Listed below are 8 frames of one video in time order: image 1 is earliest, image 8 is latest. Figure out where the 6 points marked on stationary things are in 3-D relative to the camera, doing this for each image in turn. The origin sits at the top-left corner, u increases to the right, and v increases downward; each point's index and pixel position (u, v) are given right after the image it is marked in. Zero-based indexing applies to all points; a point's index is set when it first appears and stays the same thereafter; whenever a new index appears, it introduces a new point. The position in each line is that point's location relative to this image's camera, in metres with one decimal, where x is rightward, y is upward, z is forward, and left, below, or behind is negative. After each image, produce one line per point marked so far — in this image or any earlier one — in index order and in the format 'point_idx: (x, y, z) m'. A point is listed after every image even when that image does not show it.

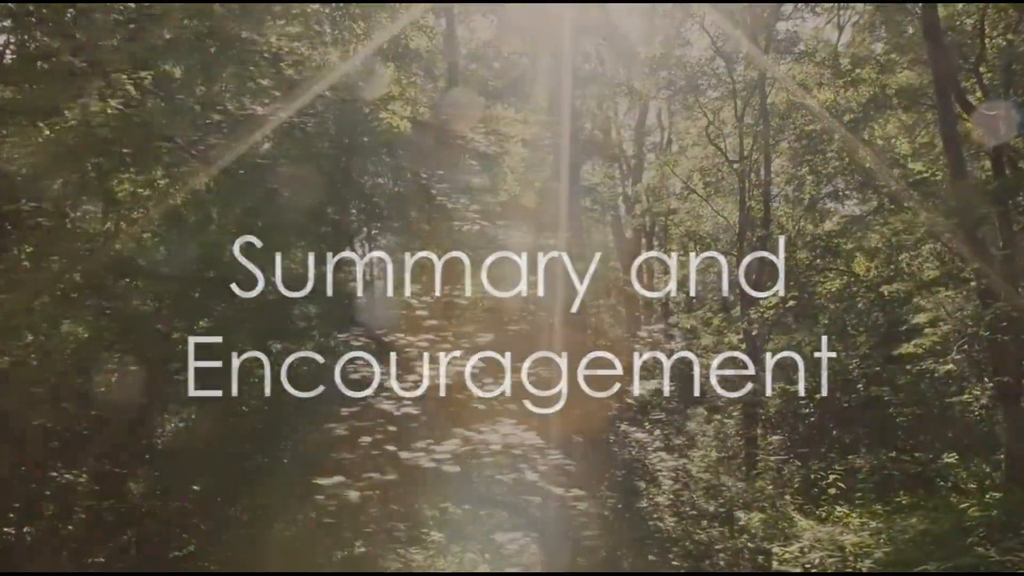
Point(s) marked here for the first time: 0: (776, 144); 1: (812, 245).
0: (+5.0, +2.9, +16.6) m
1: (+5.3, +0.6, +14.9) m
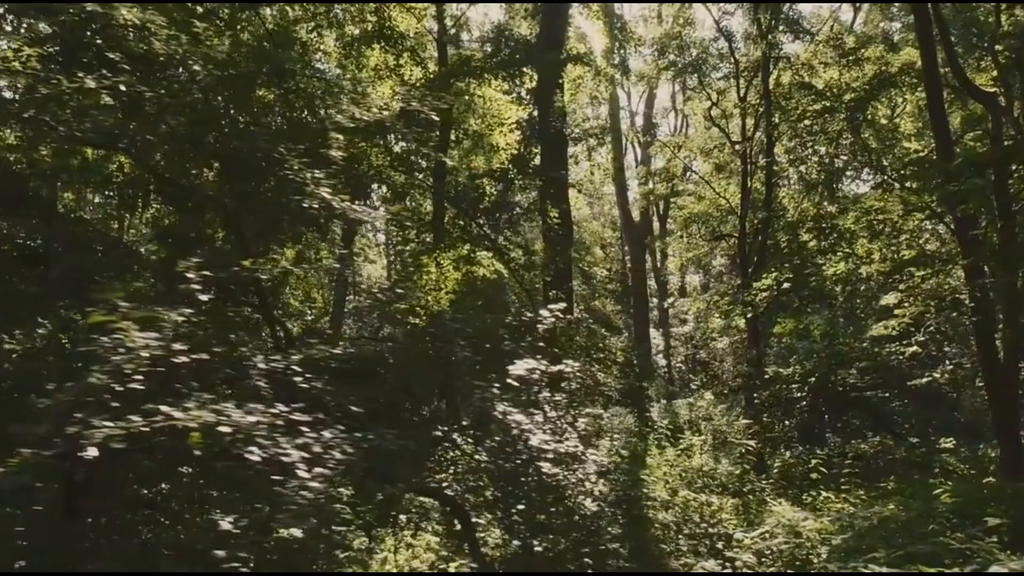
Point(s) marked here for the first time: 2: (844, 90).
0: (+5.0, +3.2, +16.3) m
1: (+5.2, +0.9, +14.6) m
2: (+5.7, +3.4, +14.5) m
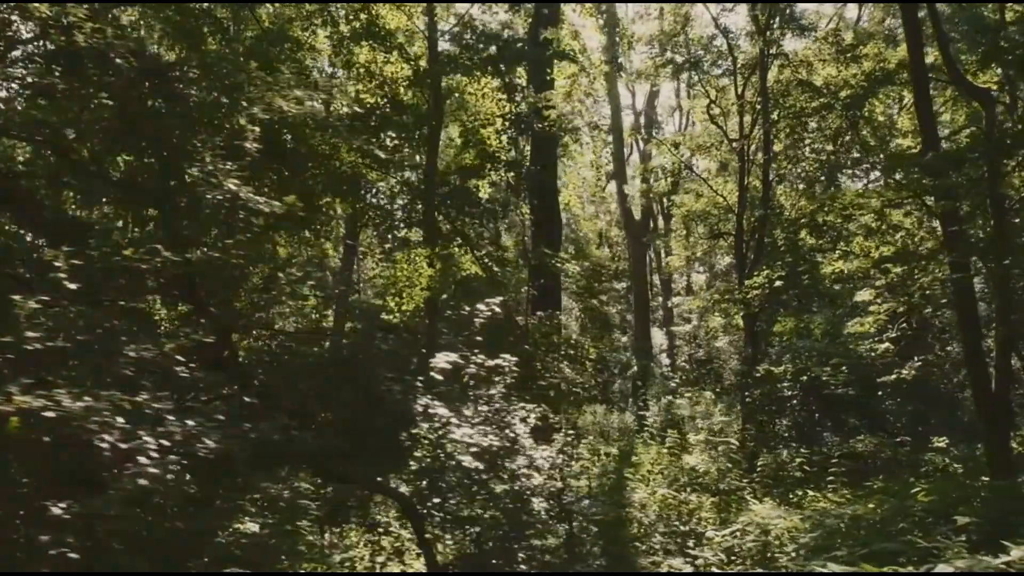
0: (+5.0, +3.2, +16.2) m
1: (+5.1, +1.0, +14.5) m
2: (+5.6, +3.4, +14.4) m
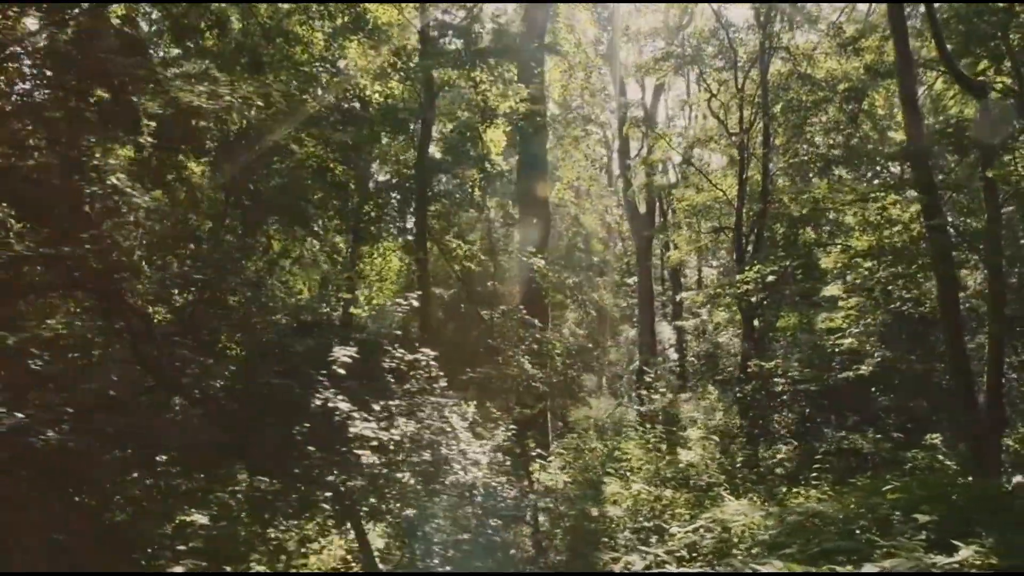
0: (+4.9, +3.3, +16.1) m
1: (+5.1, +1.1, +14.4) m
2: (+5.5, +3.5, +14.3) m
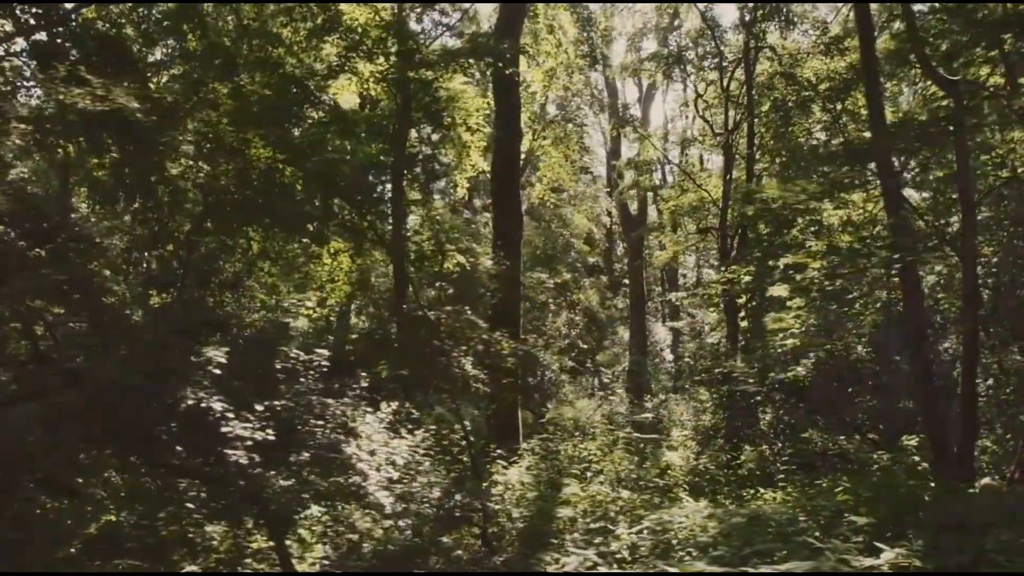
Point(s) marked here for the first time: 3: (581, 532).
0: (+4.6, +3.3, +16.0) m
1: (+4.7, +1.0, +14.3) m
2: (+5.2, +3.5, +14.2) m
3: (+0.5, -1.9, +6.4) m
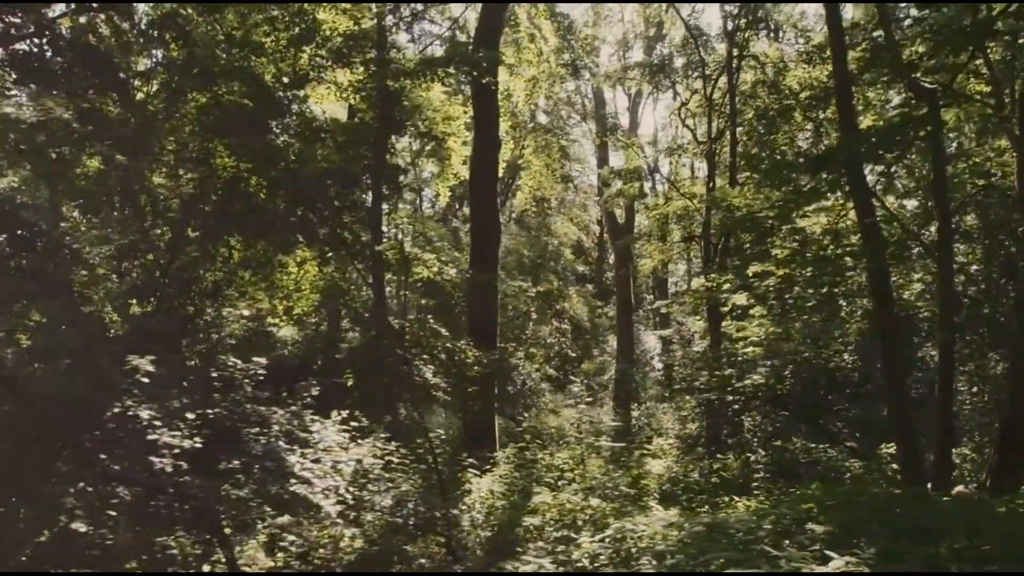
0: (+4.3, +3.1, +16.1) m
1: (+4.4, +0.9, +14.4) m
2: (+4.9, +3.4, +14.3) m
3: (+0.3, -1.9, +6.4) m
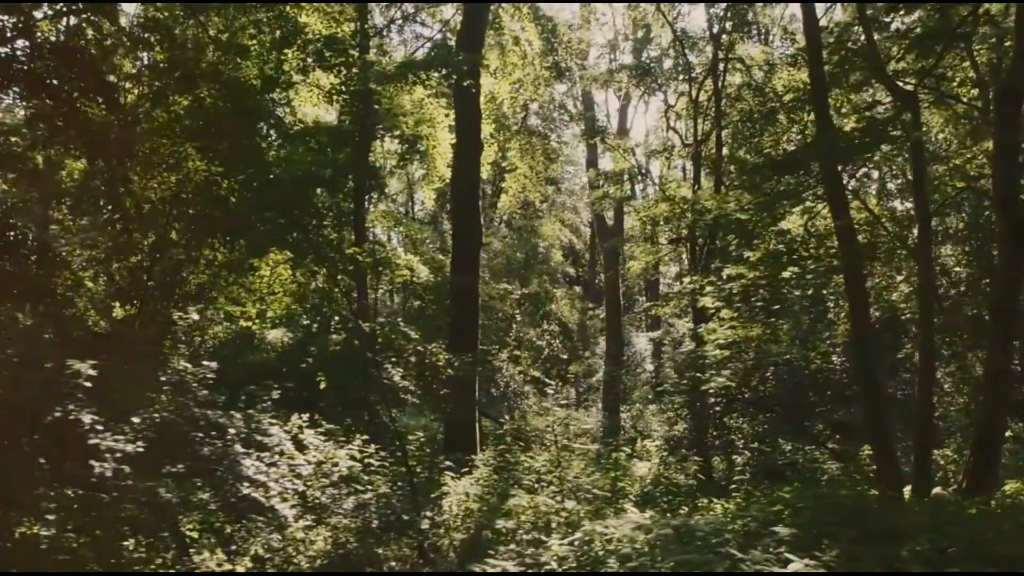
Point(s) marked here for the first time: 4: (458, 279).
0: (+4.1, +3.1, +16.1) m
1: (+4.2, +0.9, +14.4) m
2: (+4.6, +3.3, +14.3) m
3: (0.0, -1.9, +6.4) m
4: (-0.8, +0.1, +11.8) m
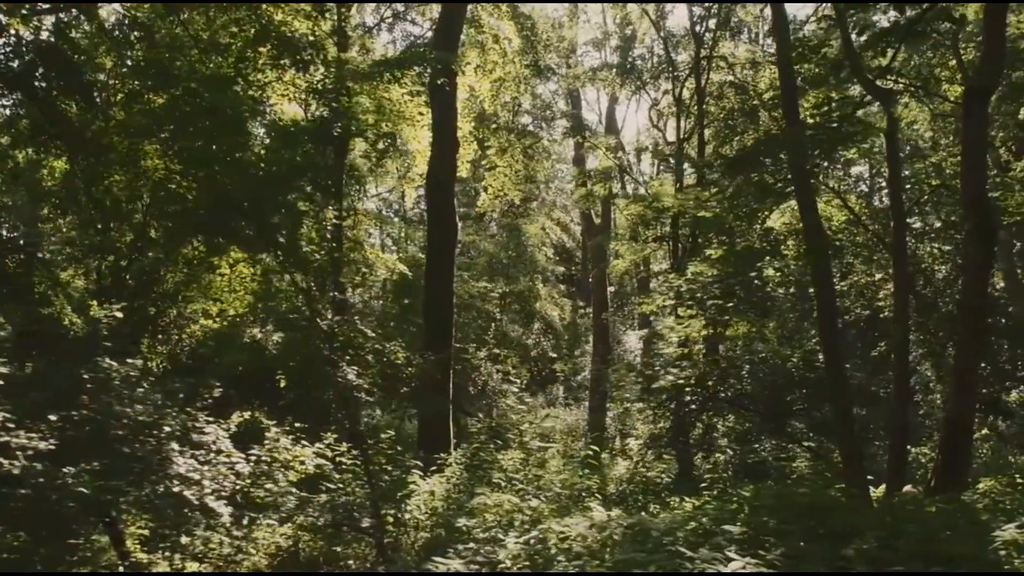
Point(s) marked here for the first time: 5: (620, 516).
0: (+3.7, +3.1, +16.1) m
1: (+3.9, +0.9, +14.4) m
2: (+4.3, +3.4, +14.3) m
3: (-0.3, -1.9, +6.4) m
4: (-1.1, +0.1, +11.8) m
5: (+0.9, -1.9, +6.9) m
